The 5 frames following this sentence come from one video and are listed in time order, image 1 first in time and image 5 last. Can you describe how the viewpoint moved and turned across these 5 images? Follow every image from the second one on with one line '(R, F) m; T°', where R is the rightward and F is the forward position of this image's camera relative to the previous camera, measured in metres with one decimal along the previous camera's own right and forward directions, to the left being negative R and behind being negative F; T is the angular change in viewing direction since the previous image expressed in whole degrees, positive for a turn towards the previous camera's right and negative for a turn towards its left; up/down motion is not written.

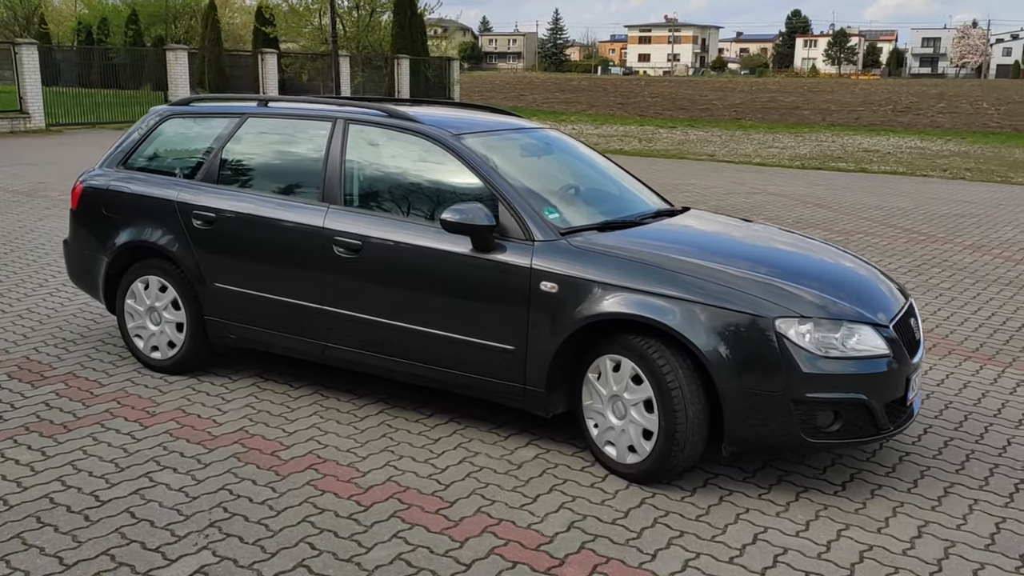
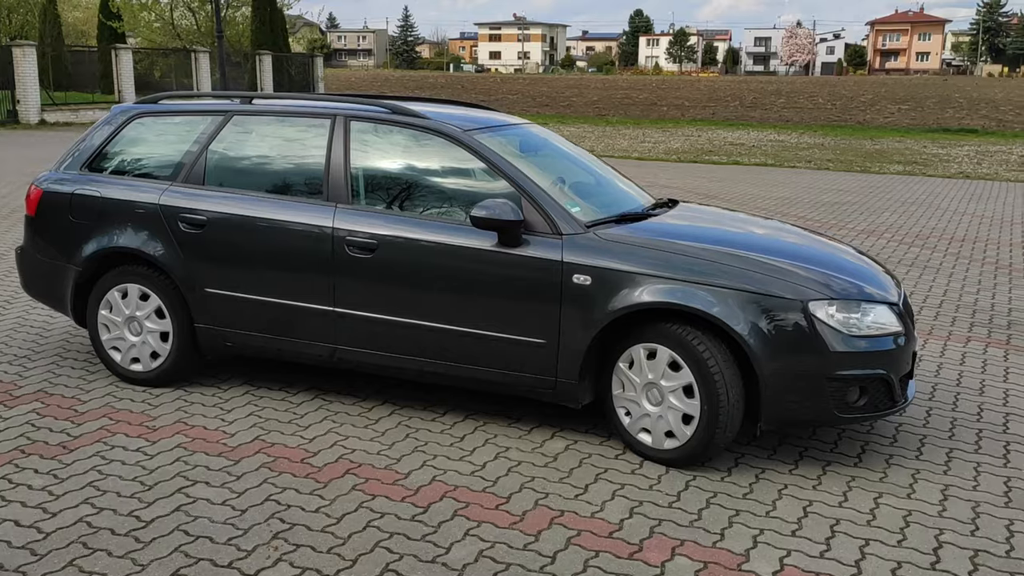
(-0.8, 0.0) m; +9°
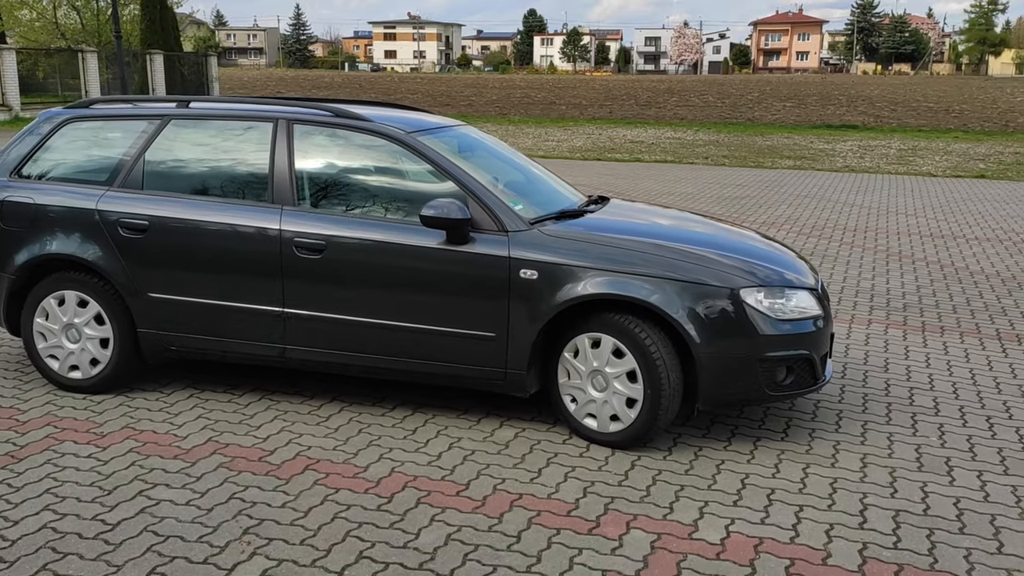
(-0.2, -0.2) m; +6°
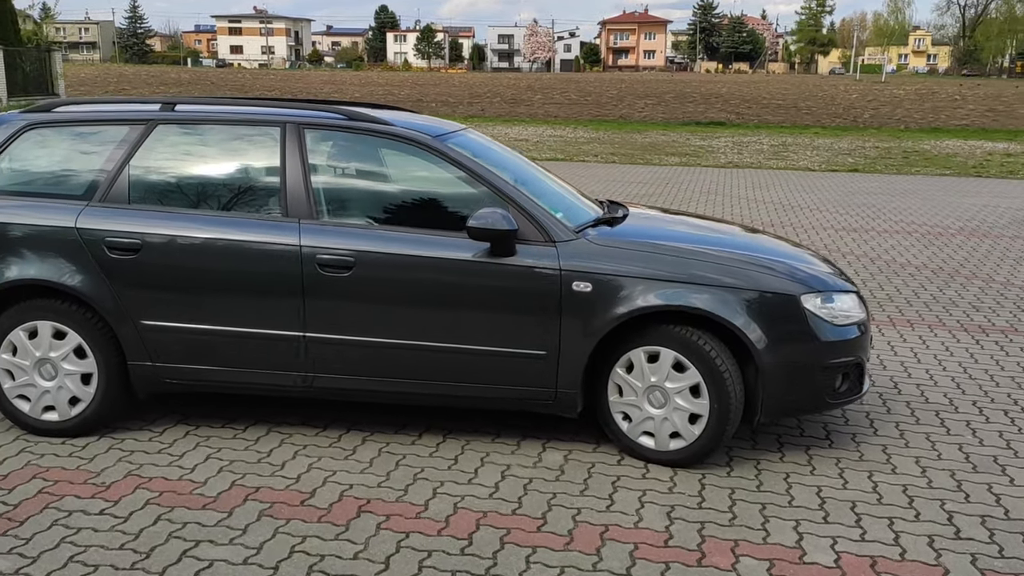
(-0.8, +0.4) m; +9°
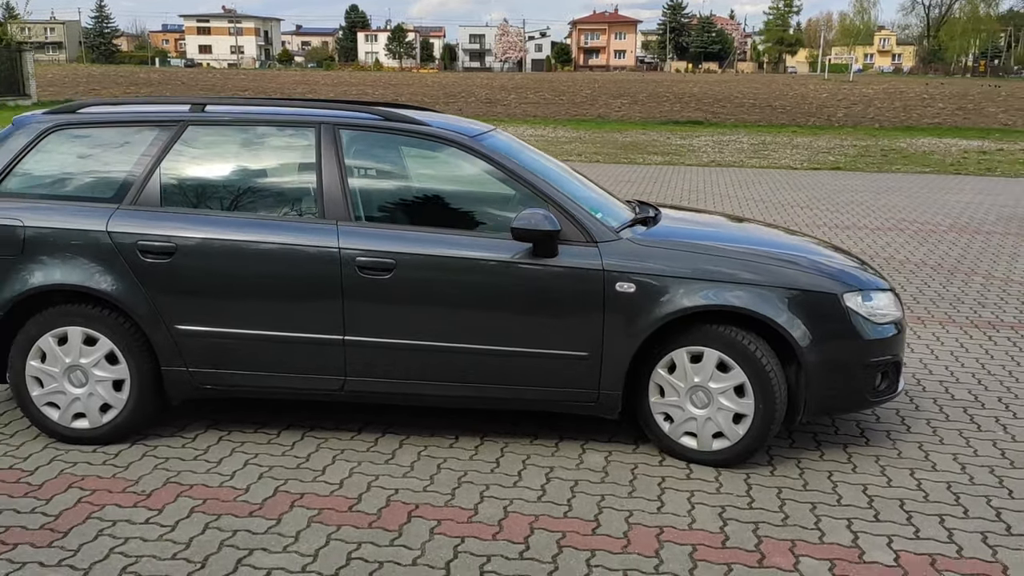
(-0.3, 0.0) m; +2°
